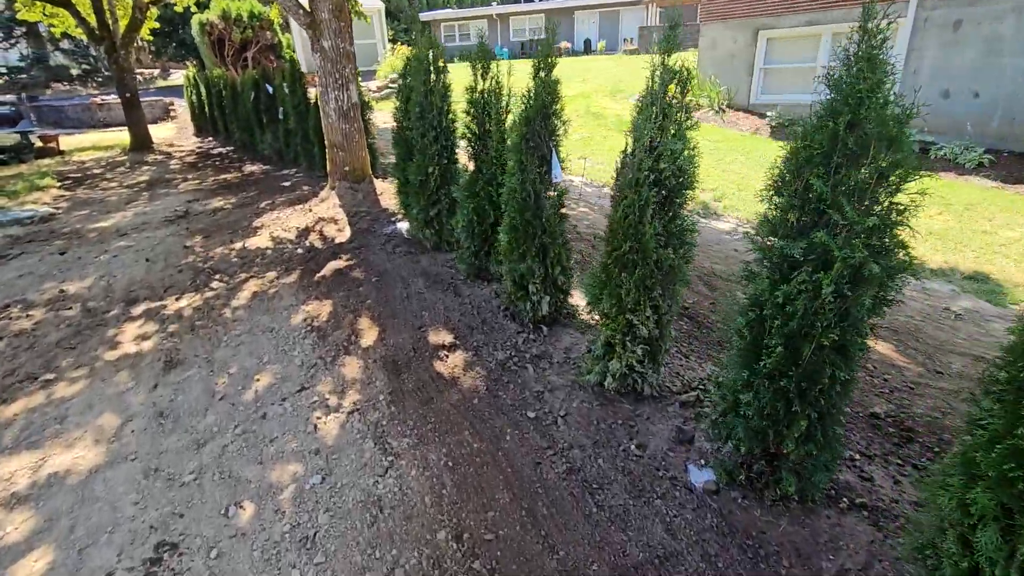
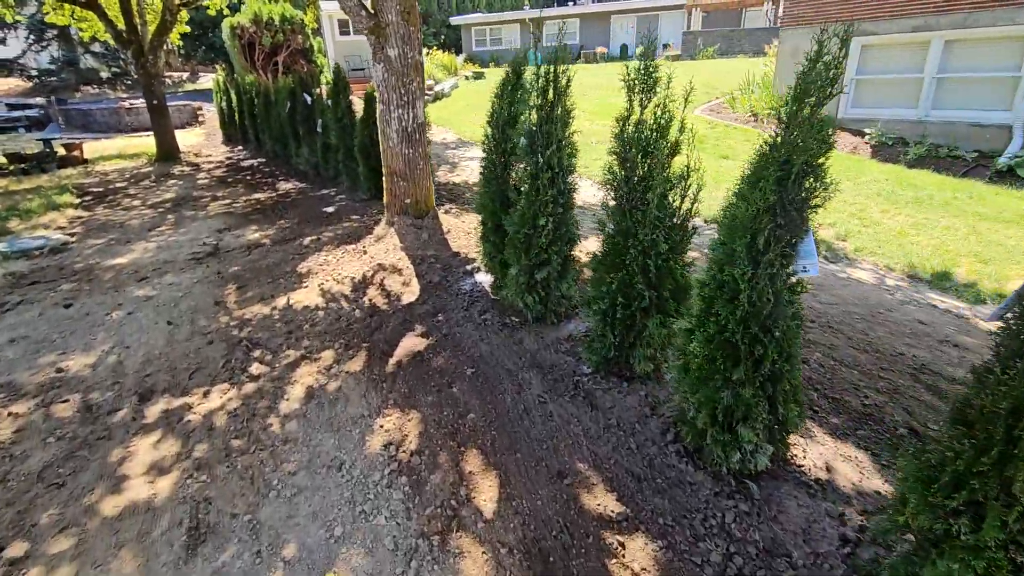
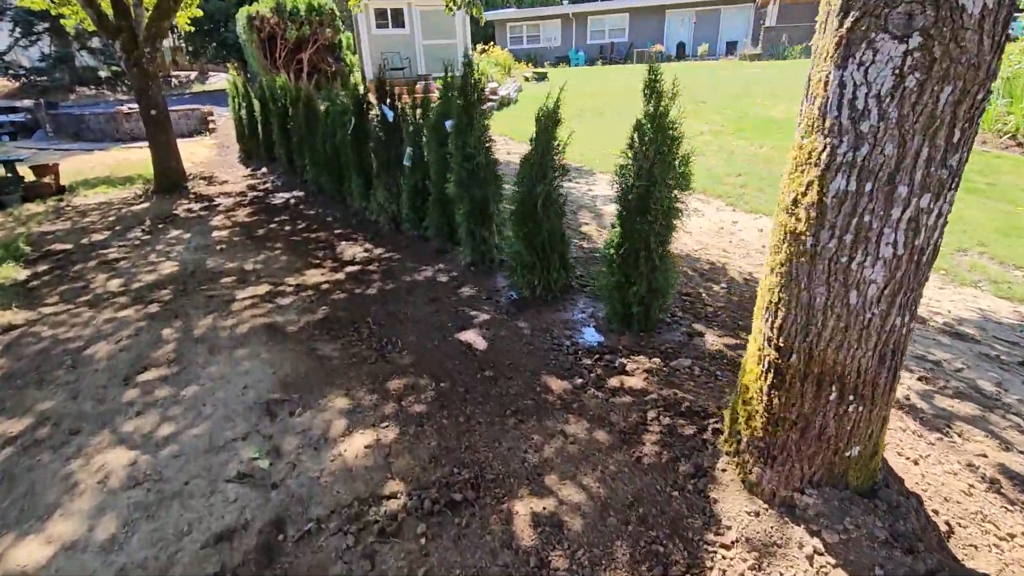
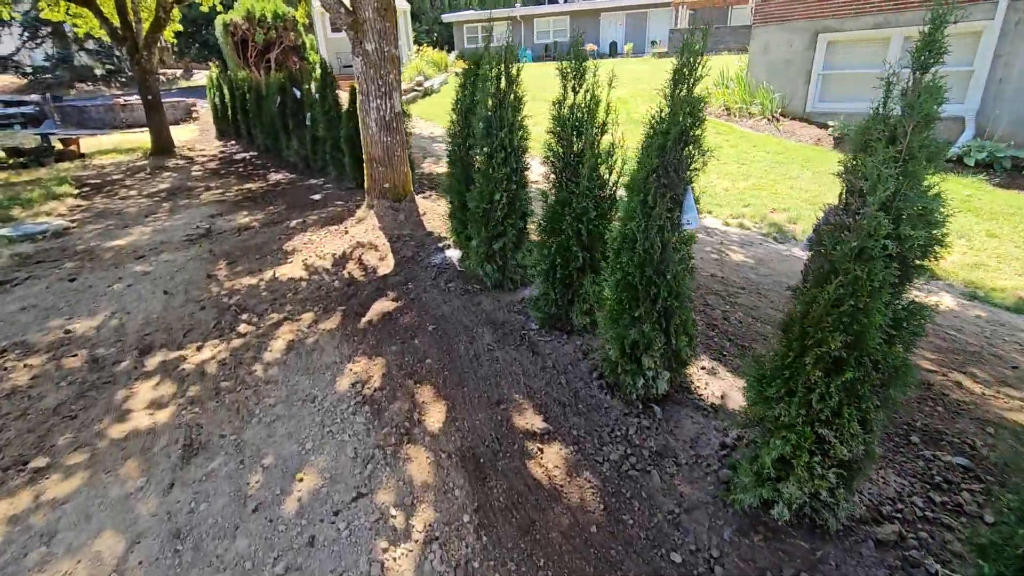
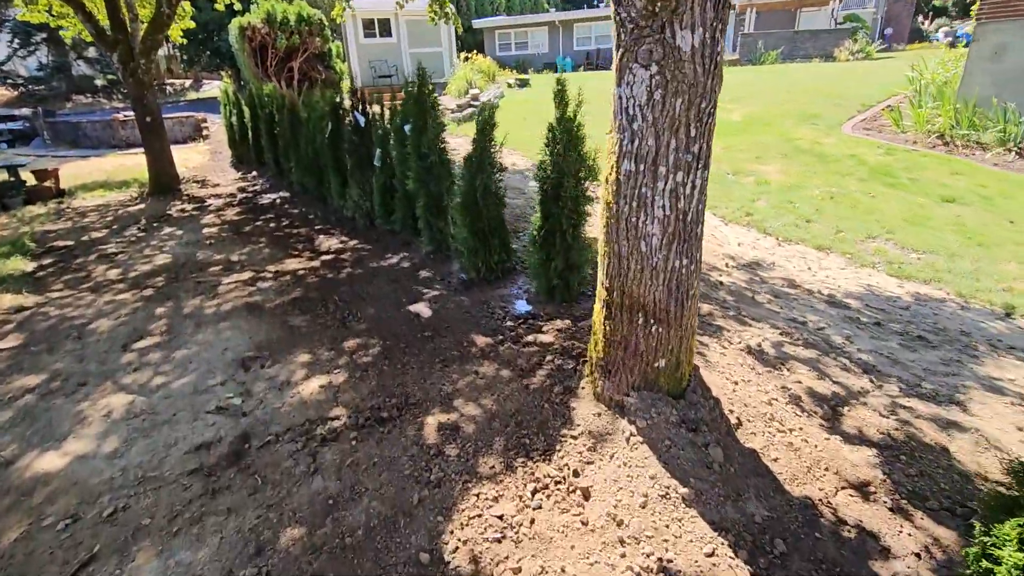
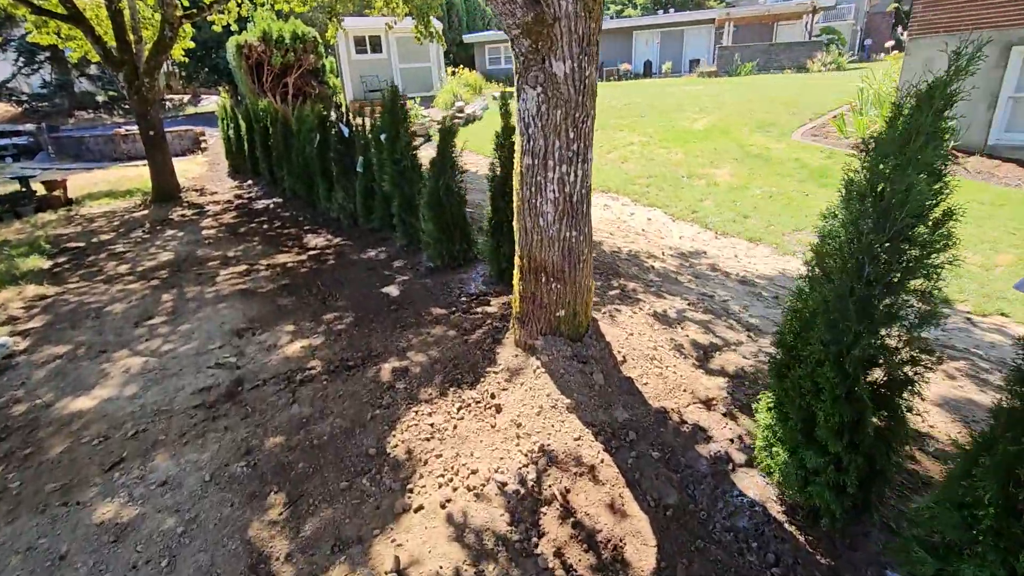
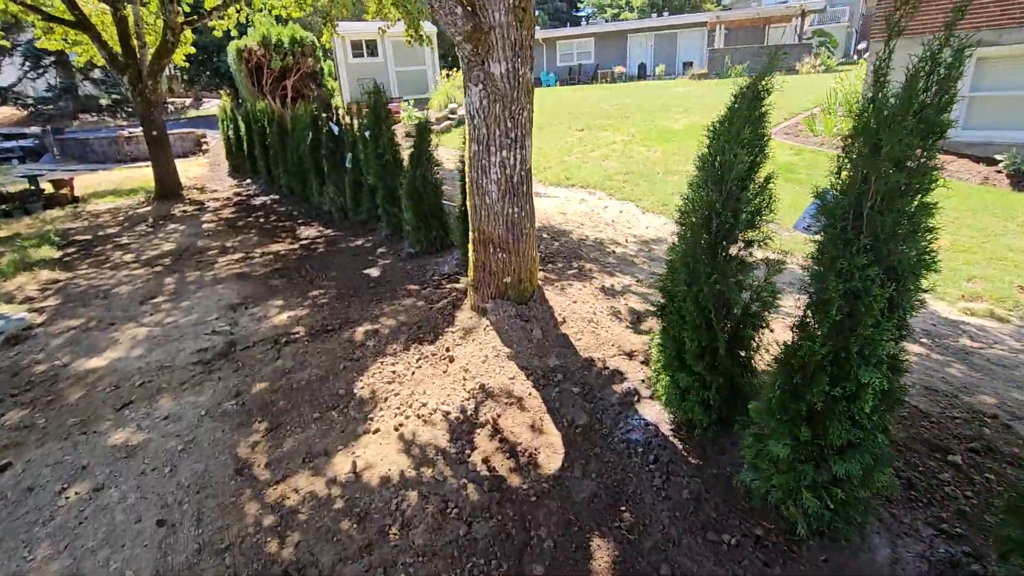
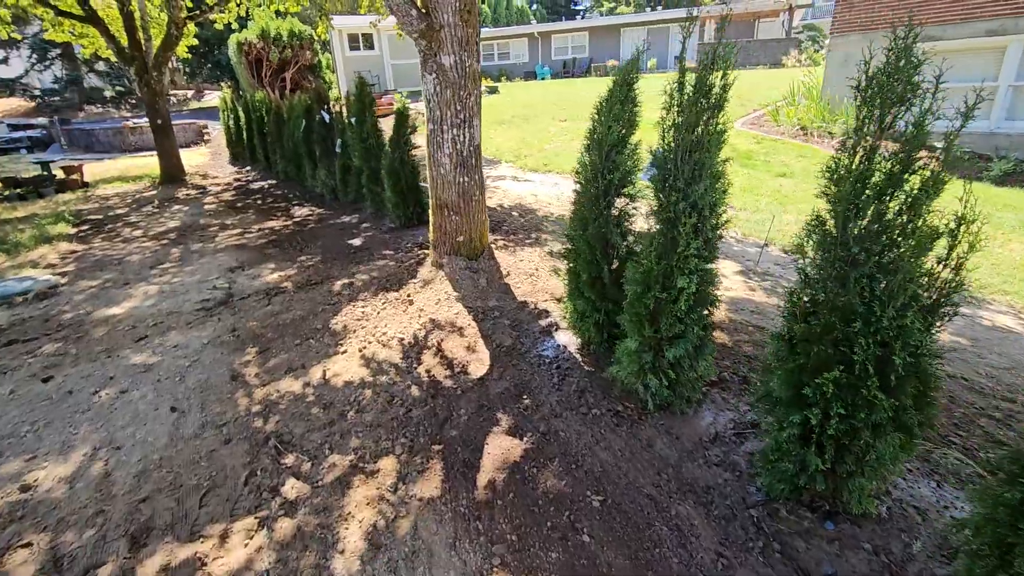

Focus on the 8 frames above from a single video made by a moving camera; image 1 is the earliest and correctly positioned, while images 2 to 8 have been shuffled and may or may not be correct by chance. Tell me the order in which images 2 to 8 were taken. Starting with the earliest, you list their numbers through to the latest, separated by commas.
4, 2, 8, 7, 6, 5, 3
